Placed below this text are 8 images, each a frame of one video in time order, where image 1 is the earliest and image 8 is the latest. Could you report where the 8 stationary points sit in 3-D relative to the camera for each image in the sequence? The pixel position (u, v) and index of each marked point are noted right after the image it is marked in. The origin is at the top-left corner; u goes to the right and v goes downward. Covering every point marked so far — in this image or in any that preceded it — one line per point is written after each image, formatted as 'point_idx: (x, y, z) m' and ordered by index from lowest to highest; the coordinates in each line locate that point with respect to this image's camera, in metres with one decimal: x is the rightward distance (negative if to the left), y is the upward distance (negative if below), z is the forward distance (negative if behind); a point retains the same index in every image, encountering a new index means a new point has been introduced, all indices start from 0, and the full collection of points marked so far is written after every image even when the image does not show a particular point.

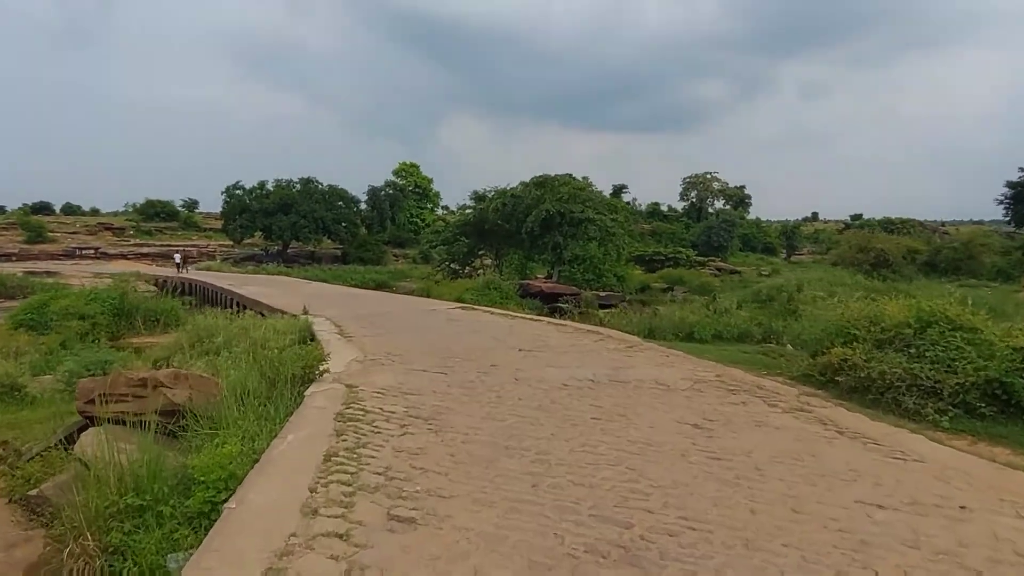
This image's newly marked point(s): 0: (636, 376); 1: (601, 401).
0: (+1.2, -0.9, +7.0) m
1: (+0.7, -0.9, +5.8) m
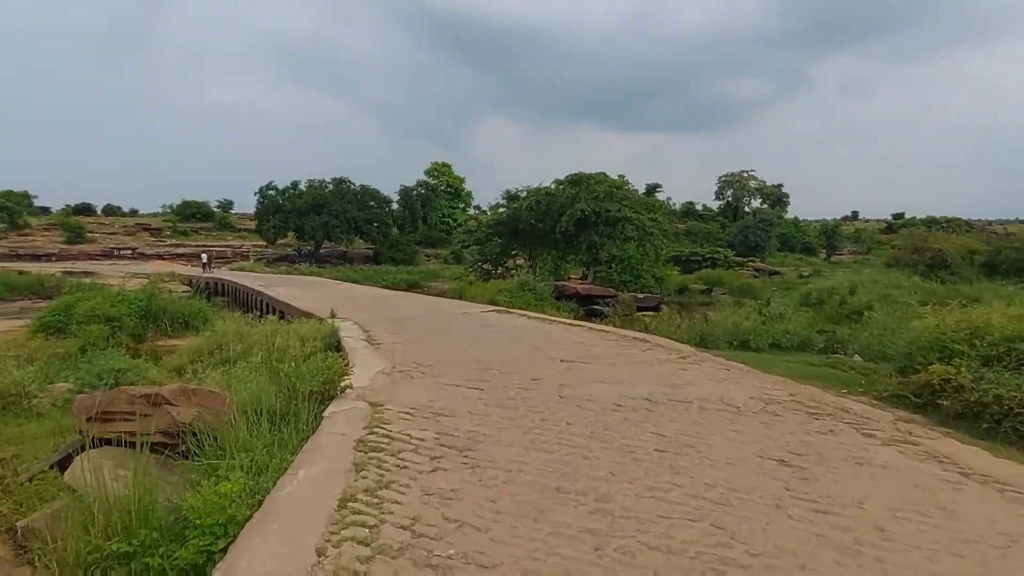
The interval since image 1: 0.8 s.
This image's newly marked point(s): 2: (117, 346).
0: (+1.6, -0.9, +6.2) m
1: (+1.1, -1.0, +5.0) m
2: (-6.9, -1.0, +12.2) m
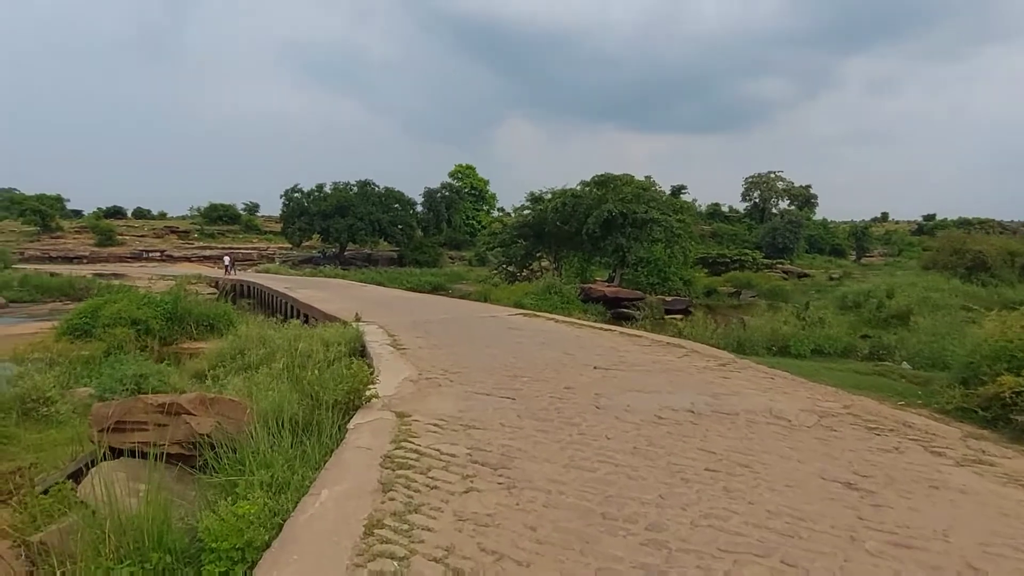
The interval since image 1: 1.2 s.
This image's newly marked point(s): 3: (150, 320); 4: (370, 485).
0: (+1.9, -1.0, +5.8) m
1: (+1.3, -1.0, +4.7) m
2: (-6.4, -1.1, +12.1) m
3: (-8.1, -0.7, +15.8) m
4: (-0.8, -1.1, +3.8) m
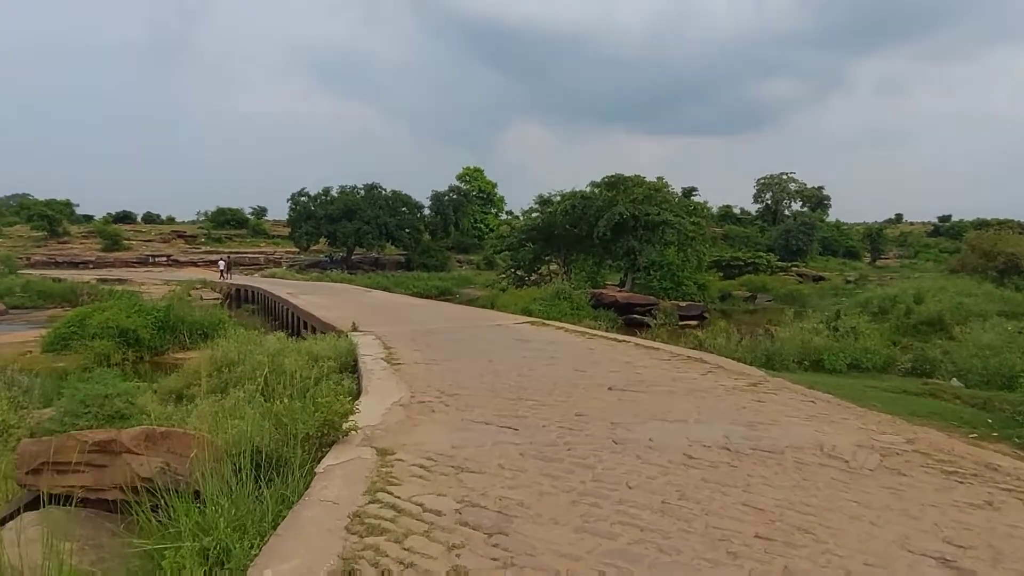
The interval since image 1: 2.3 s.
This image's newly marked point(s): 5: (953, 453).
0: (+1.9, -1.1, +4.9) m
1: (+1.3, -1.1, +3.8) m
2: (-6.3, -1.2, +11.4) m
3: (-8.0, -0.9, +15.0) m
4: (-0.8, -1.2, +3.0) m
5: (+2.9, -1.1, +4.6) m
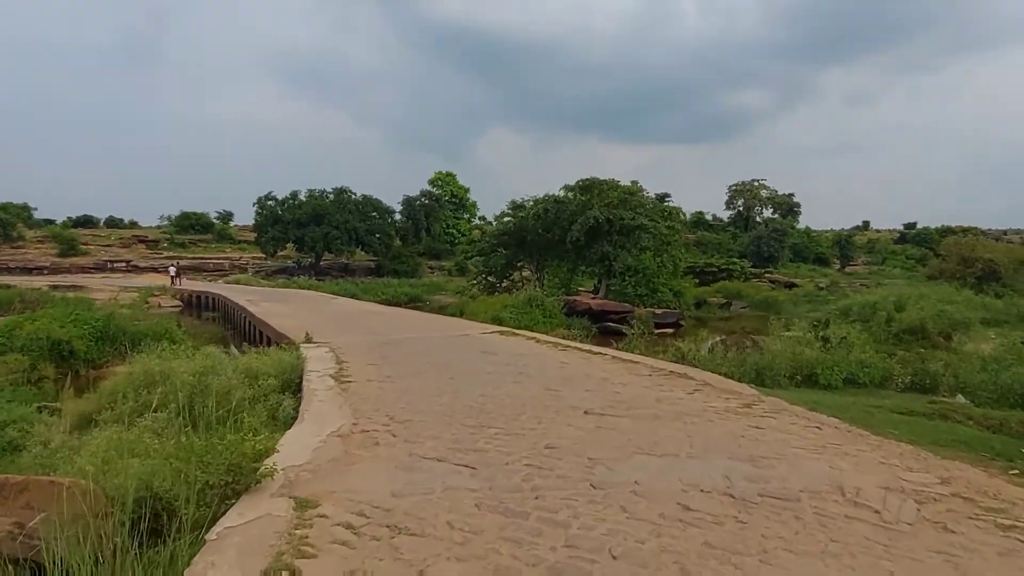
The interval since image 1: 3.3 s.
0: (+1.7, -1.1, +4.1) m
1: (+1.1, -1.2, +2.9) m
2: (-6.8, -1.3, +10.2) m
3: (-8.6, -1.0, +13.8) m
4: (-1.0, -1.2, +2.0) m
5: (+2.6, -1.1, +3.8) m
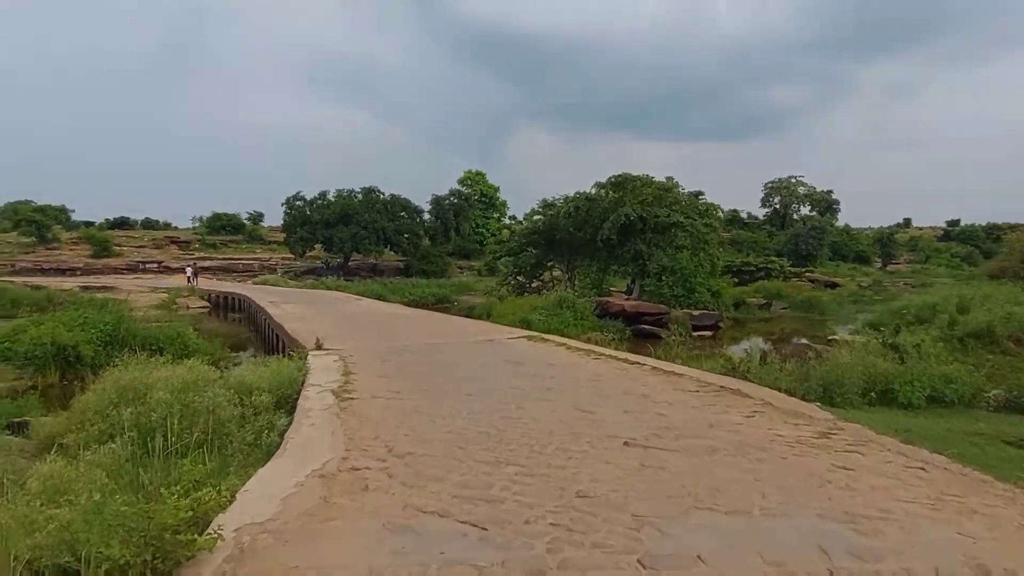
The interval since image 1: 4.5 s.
0: (+1.8, -1.2, +3.0) m
1: (+1.1, -1.2, +1.9) m
2: (-6.5, -1.4, +9.5) m
3: (-8.1, -1.1, +13.2) m
4: (-1.0, -1.2, +1.0) m
5: (+2.7, -1.2, +2.6) m
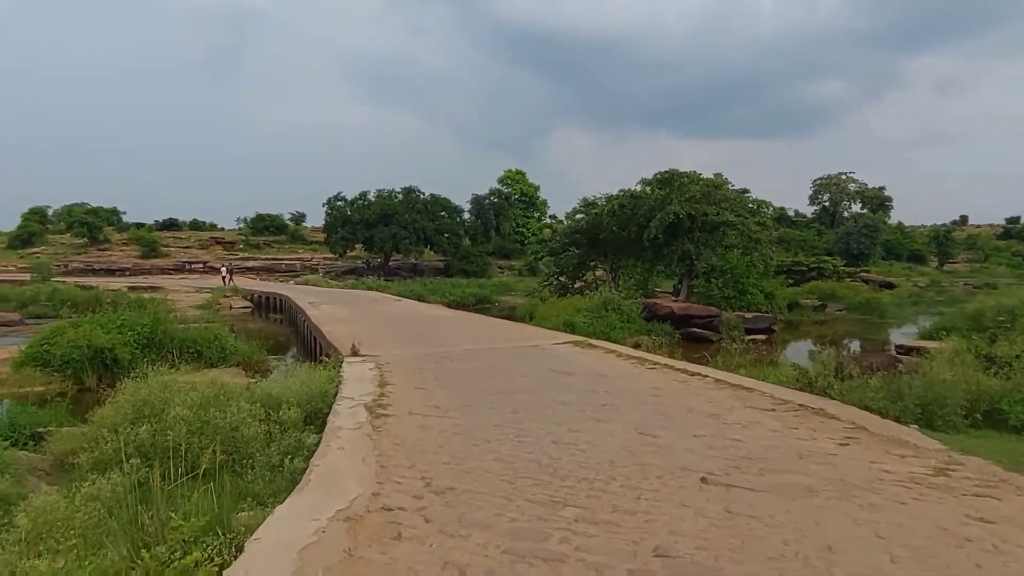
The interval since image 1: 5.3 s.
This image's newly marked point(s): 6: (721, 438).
0: (+2.0, -1.2, +2.2) m
1: (+1.3, -1.2, +1.1) m
2: (-5.8, -1.4, +9.1) m
3: (-7.3, -1.1, +12.9) m
4: (-0.8, -1.3, +0.4) m
5: (+2.9, -1.2, +1.8) m
6: (+1.5, -1.1, +5.1) m
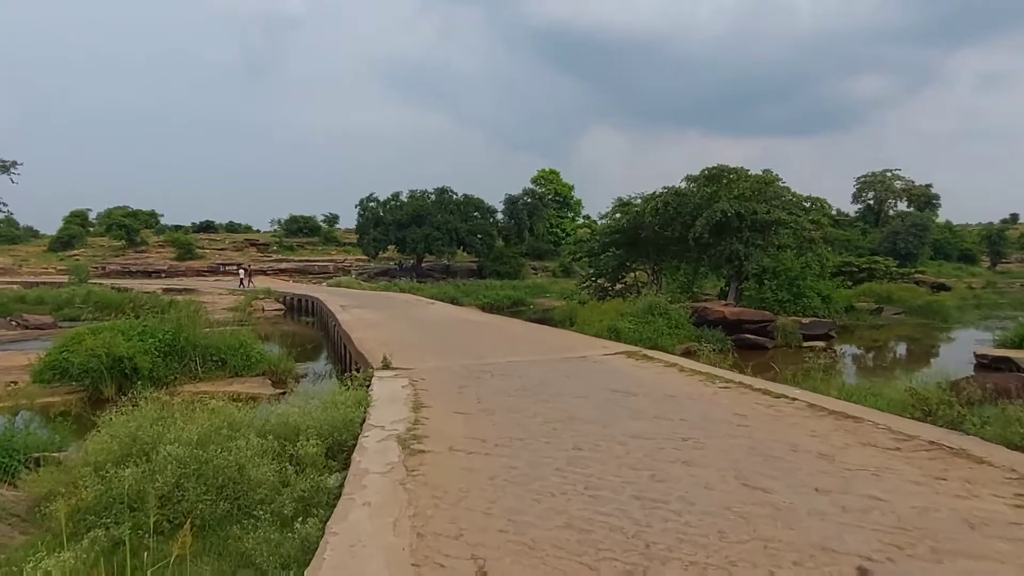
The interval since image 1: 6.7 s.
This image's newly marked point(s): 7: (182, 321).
0: (+2.2, -1.3, +1.0) m
1: (+1.5, -1.3, 0.0) m
2: (-5.3, -1.5, +8.3) m
3: (-6.5, -1.2, +12.1) m
4: (-0.7, -1.3, -0.6) m
5: (+3.2, -1.3, +0.6) m
6: (+1.9, -1.2, +3.9) m
7: (-6.7, -0.7, +14.3) m
